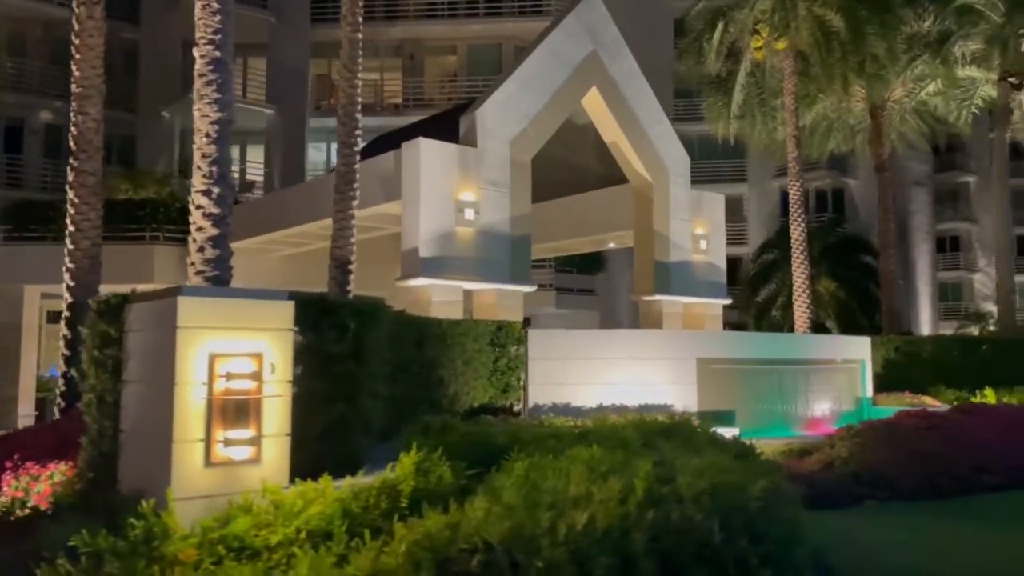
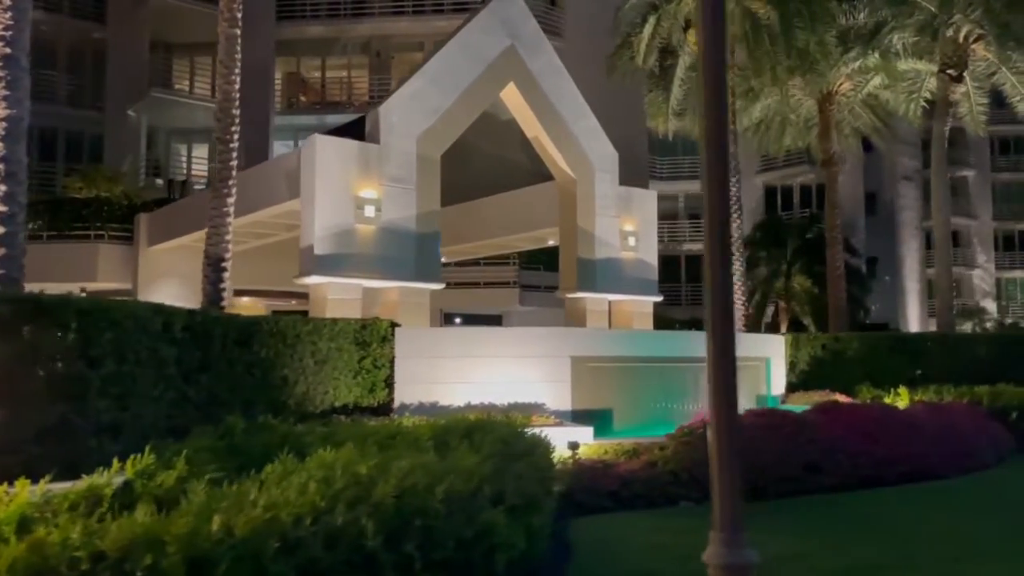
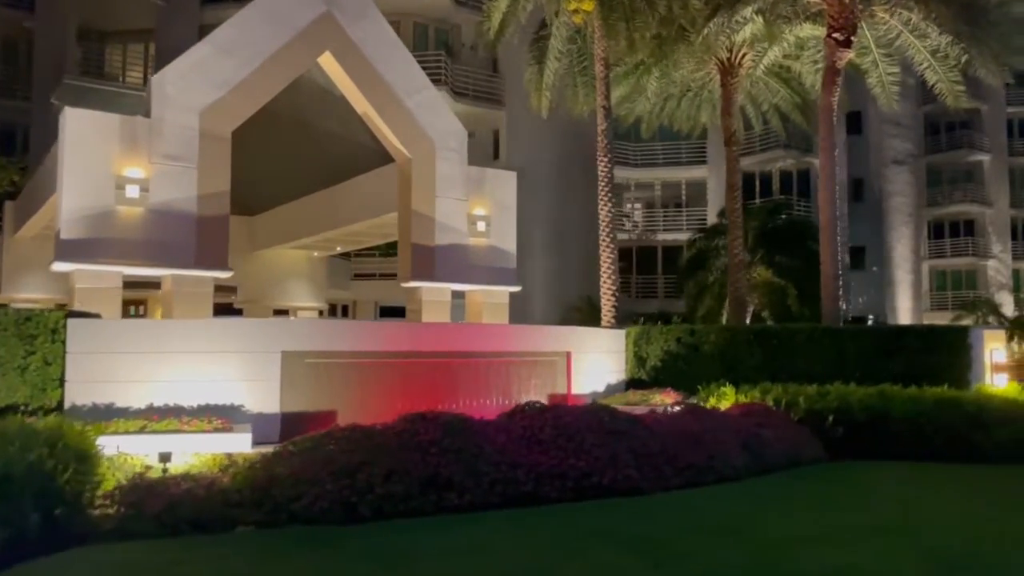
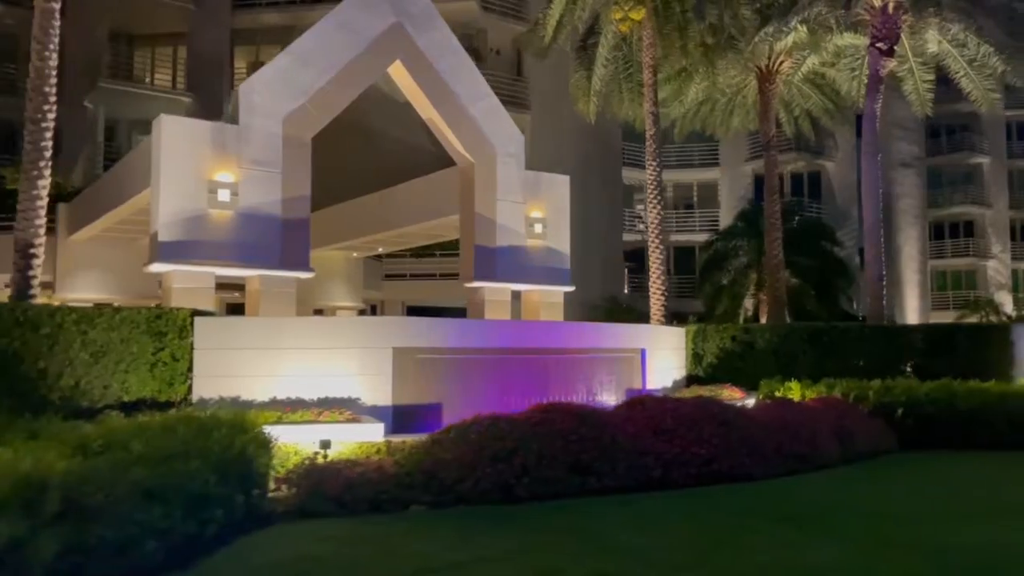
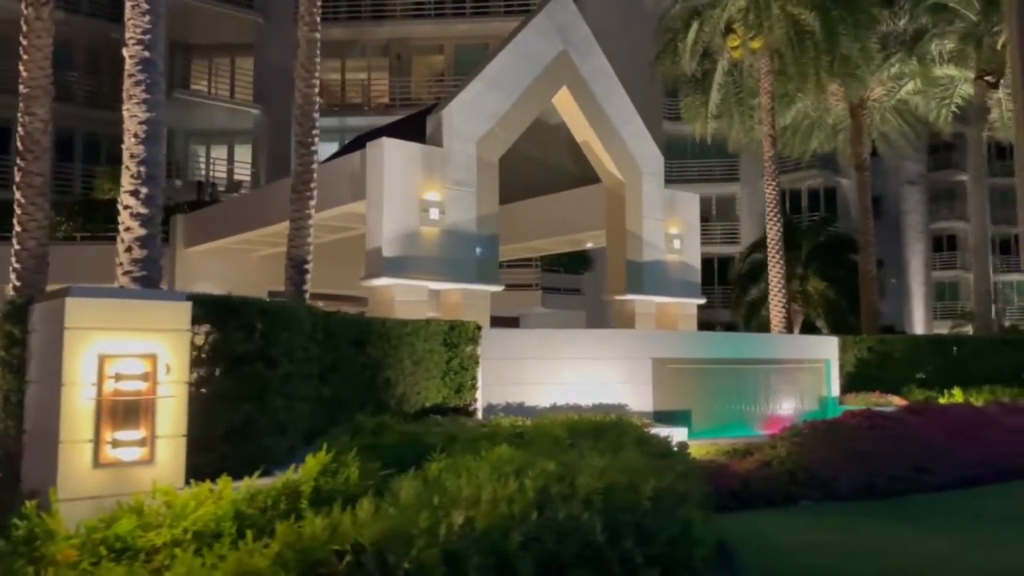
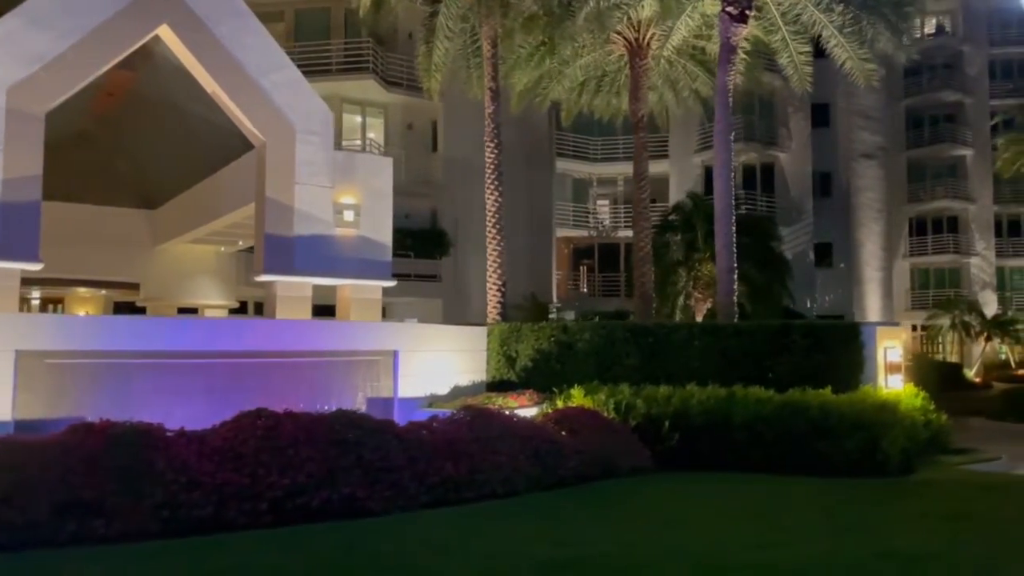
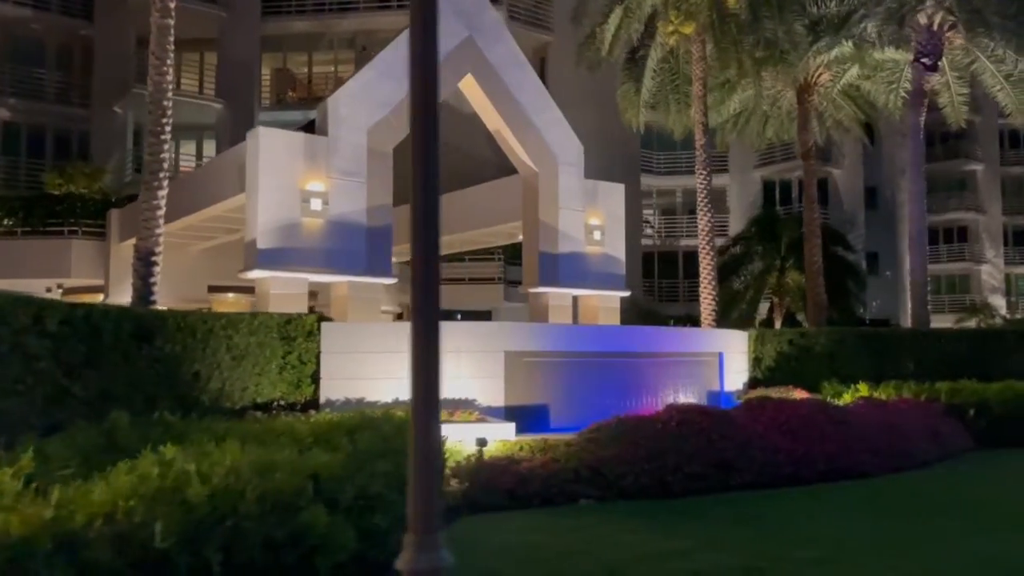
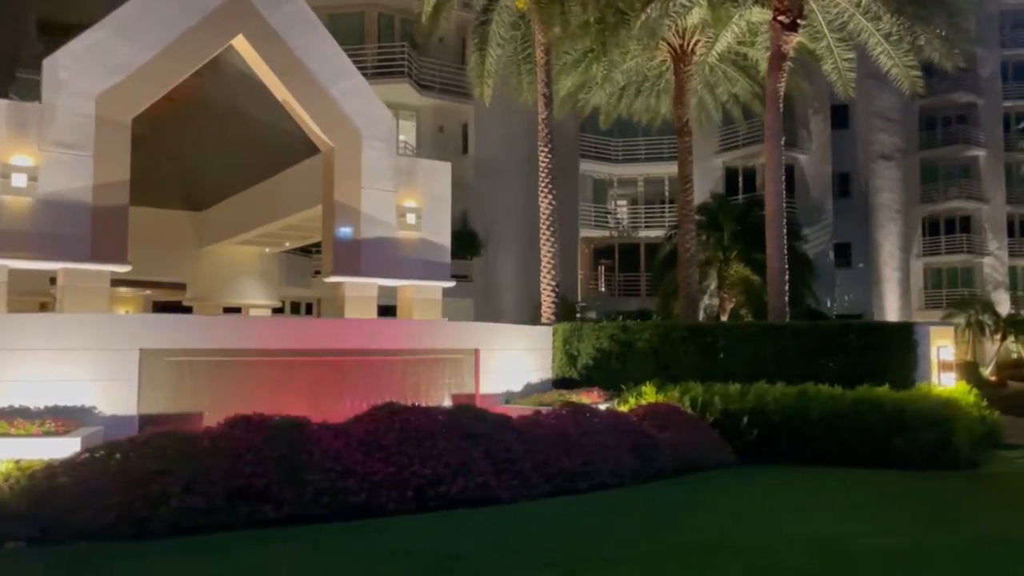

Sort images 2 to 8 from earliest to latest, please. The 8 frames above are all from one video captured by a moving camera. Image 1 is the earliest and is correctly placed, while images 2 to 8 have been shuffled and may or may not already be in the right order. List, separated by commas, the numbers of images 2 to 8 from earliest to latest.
5, 2, 7, 4, 3, 8, 6
